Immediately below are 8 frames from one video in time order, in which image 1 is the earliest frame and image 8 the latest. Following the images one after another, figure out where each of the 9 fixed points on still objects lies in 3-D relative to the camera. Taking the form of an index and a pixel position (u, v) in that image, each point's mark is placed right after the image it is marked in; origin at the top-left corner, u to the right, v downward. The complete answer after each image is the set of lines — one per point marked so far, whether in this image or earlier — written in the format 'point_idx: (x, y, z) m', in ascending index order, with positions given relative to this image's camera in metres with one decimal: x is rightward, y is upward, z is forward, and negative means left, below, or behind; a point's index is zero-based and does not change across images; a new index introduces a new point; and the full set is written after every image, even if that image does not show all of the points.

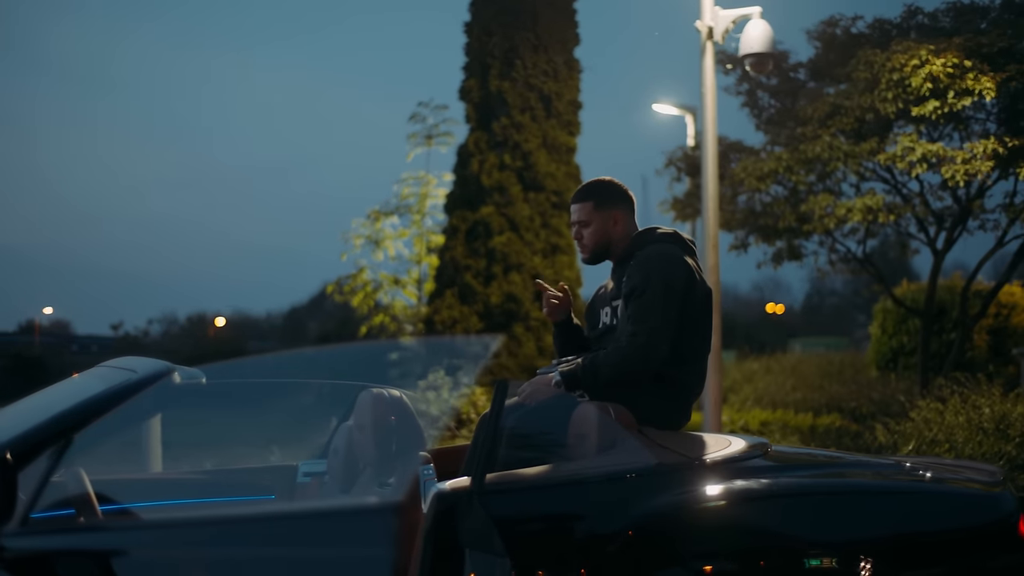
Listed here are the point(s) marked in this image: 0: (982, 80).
0: (+3.9, +1.7, +9.4) m
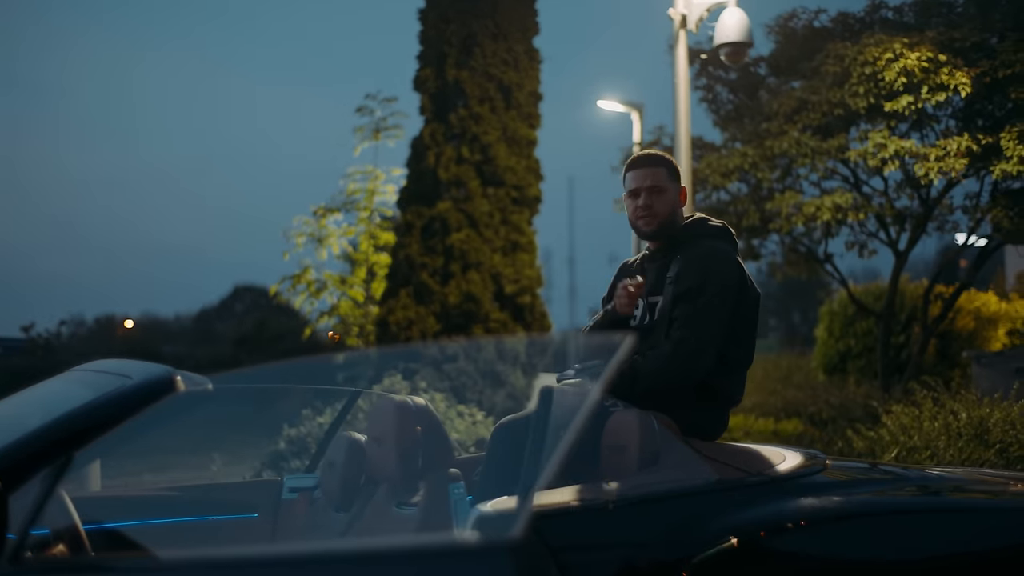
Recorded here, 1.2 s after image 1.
0: (+3.6, +1.7, +9.2) m
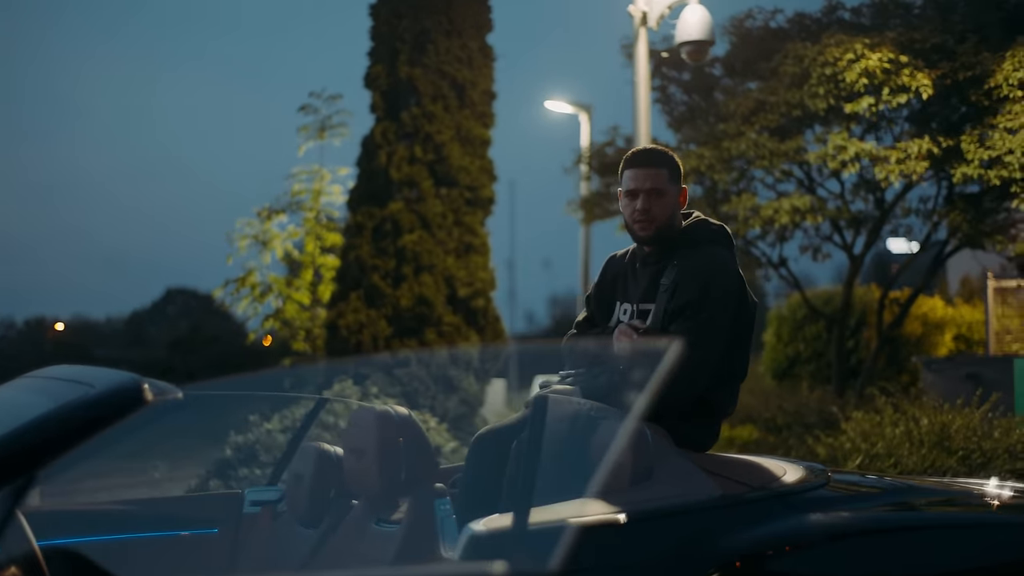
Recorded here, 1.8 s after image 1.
0: (+3.2, +1.7, +9.1) m
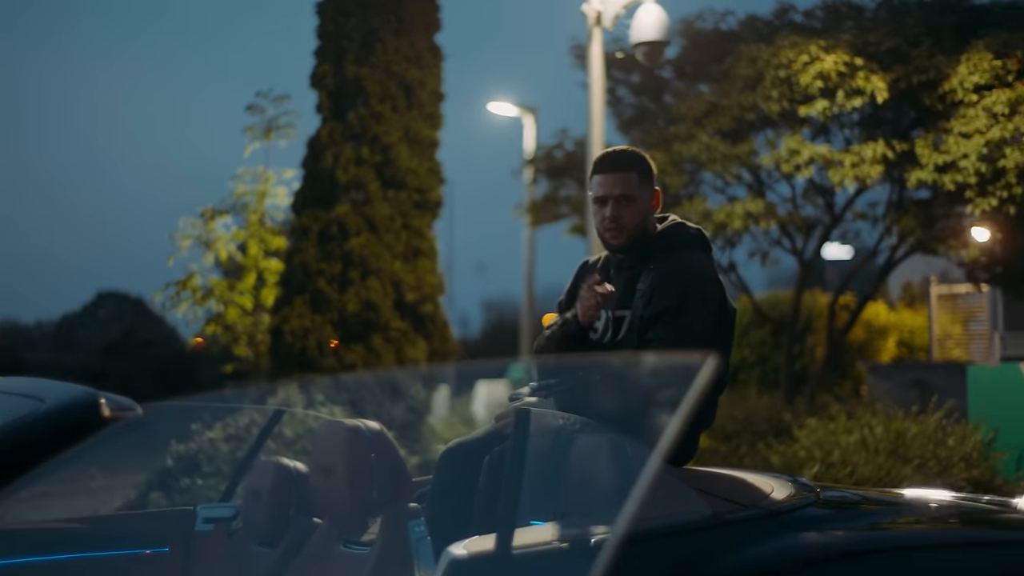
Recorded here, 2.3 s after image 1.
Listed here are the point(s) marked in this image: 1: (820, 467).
0: (+2.8, +1.6, +9.0) m
1: (+2.2, -1.3, +8.1) m
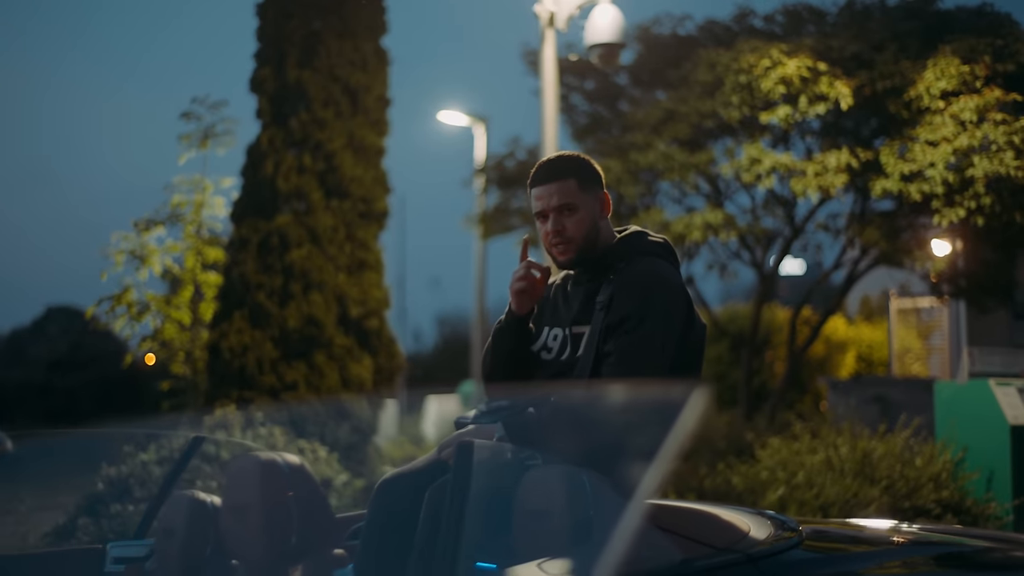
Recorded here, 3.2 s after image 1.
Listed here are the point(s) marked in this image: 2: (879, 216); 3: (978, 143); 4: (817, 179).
0: (+2.5, +1.5, +8.8) m
1: (+1.8, -1.3, +7.8) m
2: (+3.0, +0.6, +9.5) m
3: (+3.3, +1.0, +8.2) m
4: (+2.3, +0.8, +9.0) m
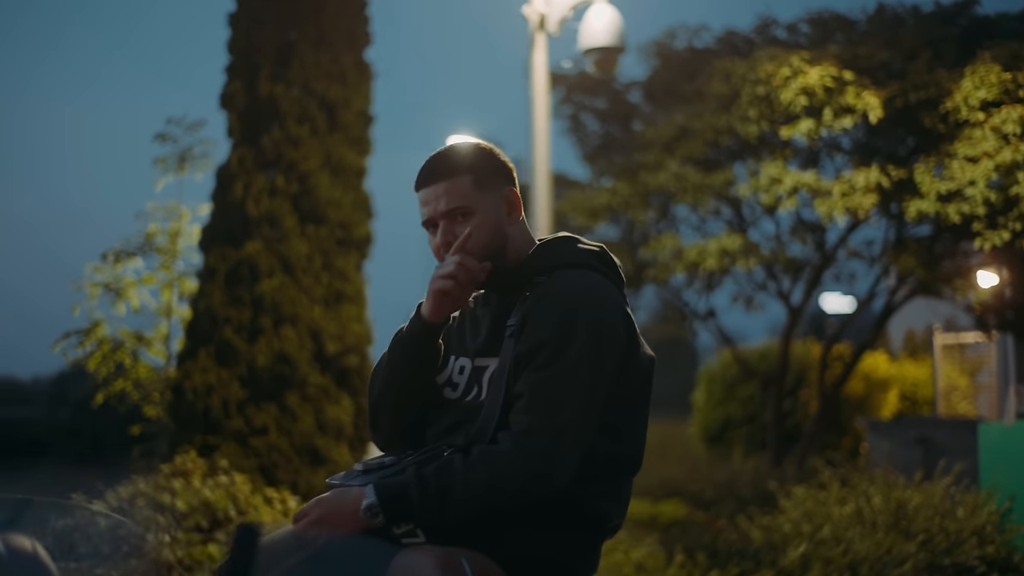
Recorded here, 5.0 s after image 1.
0: (+2.4, +1.3, +7.9) m
1: (+1.8, -1.5, +6.9) m
2: (+3.0, +0.3, +8.6) m
3: (+3.2, +0.8, +7.4) m
4: (+2.3, +0.6, +8.1) m
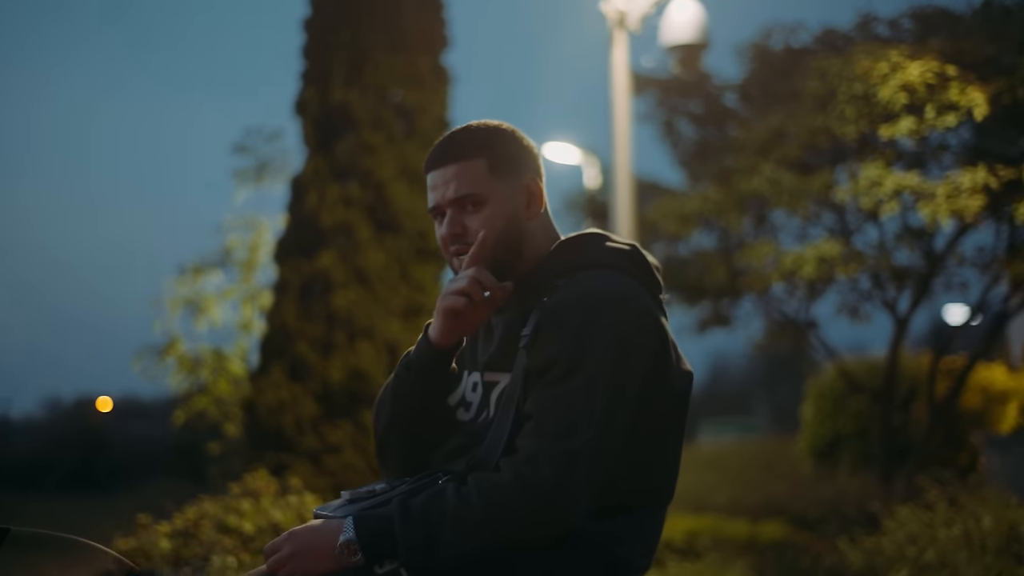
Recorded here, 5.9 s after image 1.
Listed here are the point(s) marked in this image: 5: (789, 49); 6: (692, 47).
0: (+2.9, +1.2, +7.4) m
1: (+2.2, -1.6, +6.4) m
2: (+3.6, +0.3, +8.0) m
3: (+3.7, +0.8, +6.7) m
4: (+2.9, +0.5, +7.6) m
5: (+2.1, +1.8, +8.9) m
6: (+1.0, +1.3, +6.5) m
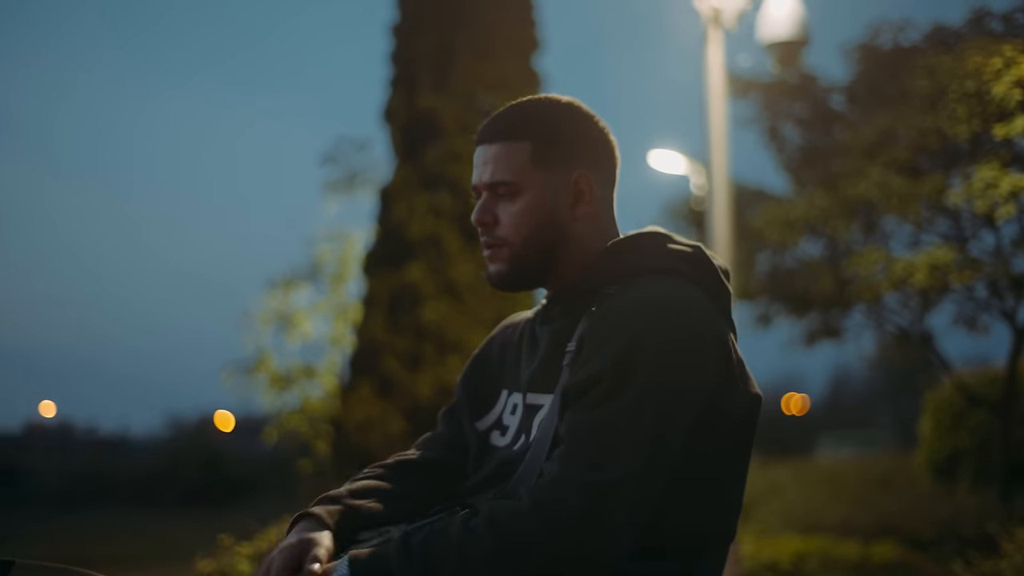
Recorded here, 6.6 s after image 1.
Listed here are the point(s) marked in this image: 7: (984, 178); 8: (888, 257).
0: (+3.5, +1.2, +6.9) m
1: (+2.7, -1.6, +6.0) m
2: (+4.2, +0.2, +7.4) m
3: (+4.2, +0.7, +6.1) m
4: (+3.4, +0.5, +7.1) m
5: (+2.8, +1.8, +8.4) m
6: (+1.5, +1.3, +6.2) m
7: (+3.1, +0.7, +7.5) m
8: (+2.6, +0.2, +8.1) m
